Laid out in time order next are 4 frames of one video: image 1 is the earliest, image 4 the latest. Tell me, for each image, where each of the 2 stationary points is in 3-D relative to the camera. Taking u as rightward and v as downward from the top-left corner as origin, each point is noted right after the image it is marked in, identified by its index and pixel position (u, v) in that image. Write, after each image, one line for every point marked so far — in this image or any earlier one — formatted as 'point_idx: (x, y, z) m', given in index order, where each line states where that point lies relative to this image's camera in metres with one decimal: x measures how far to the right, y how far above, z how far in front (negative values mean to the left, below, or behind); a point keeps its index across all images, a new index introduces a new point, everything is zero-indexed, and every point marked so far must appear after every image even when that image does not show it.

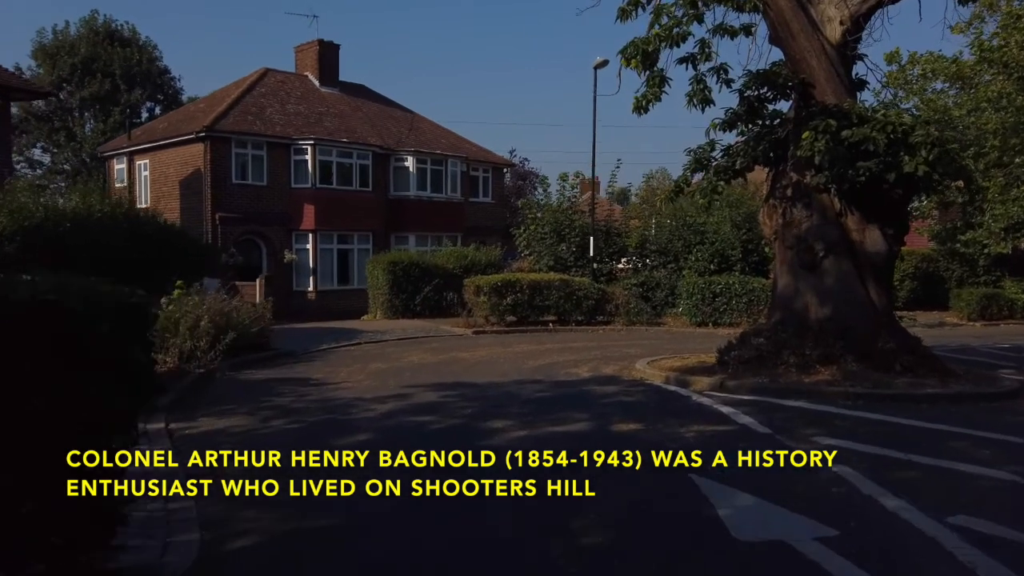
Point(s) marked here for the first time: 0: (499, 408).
0: (-0.2, -1.8, +11.4) m
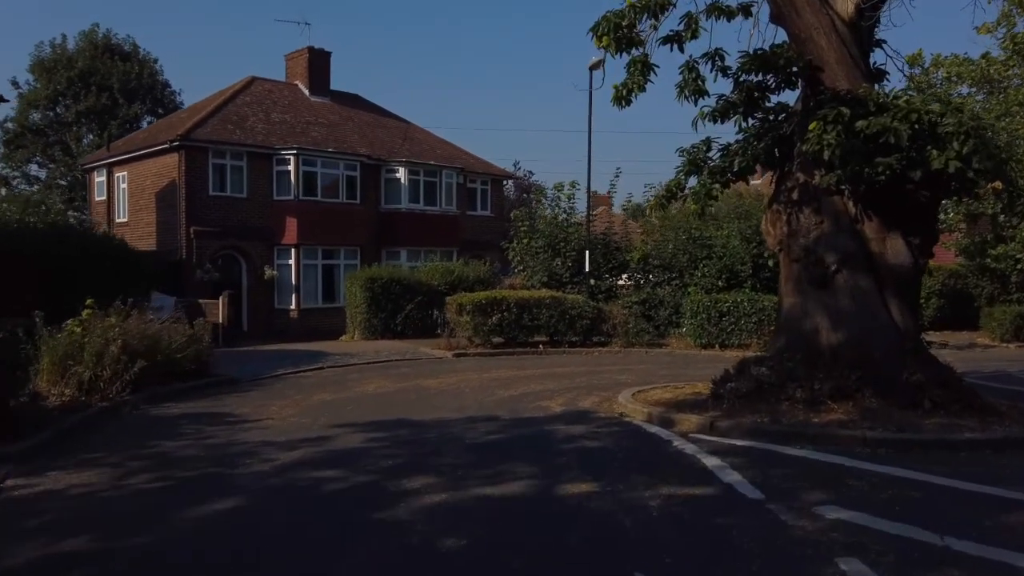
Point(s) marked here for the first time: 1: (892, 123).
0: (-1.0, -2.0, +9.2) m
1: (+5.5, +2.4, +11.1) m
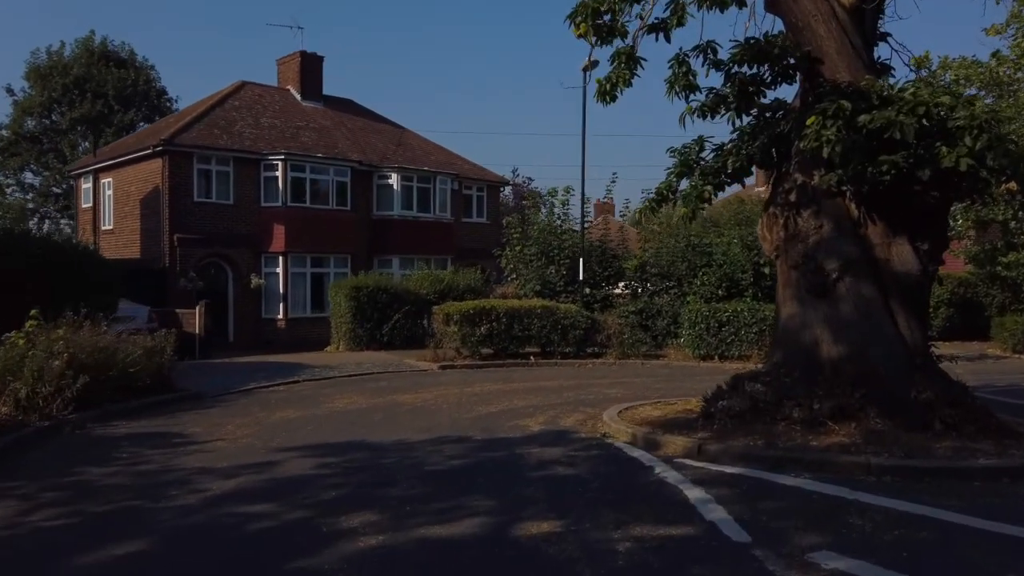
0: (-1.4, -2.1, +8.3) m
1: (+5.1, +2.3, +10.1) m
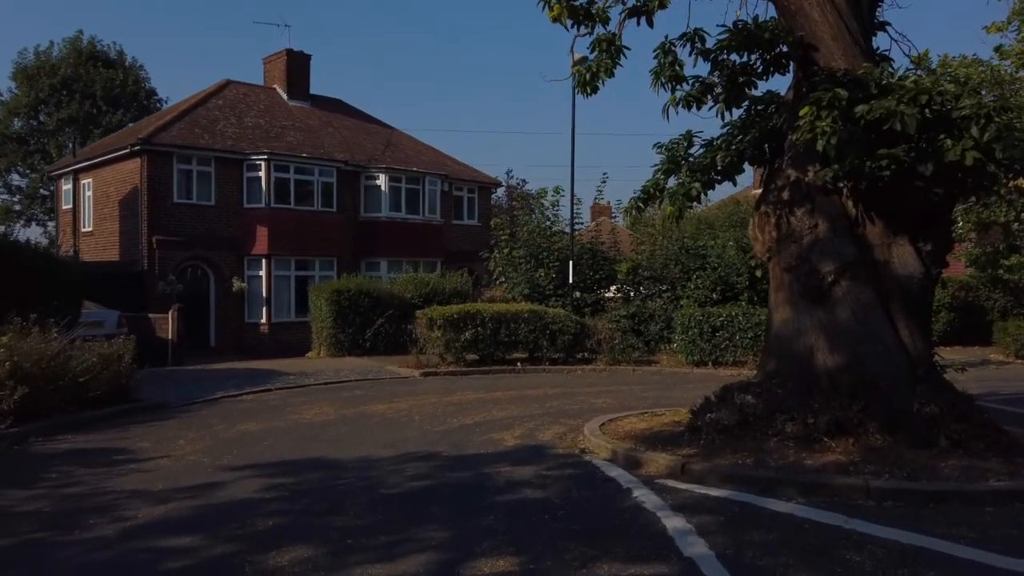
0: (-1.8, -2.2, +7.5) m
1: (+4.7, +2.2, +9.3) m
